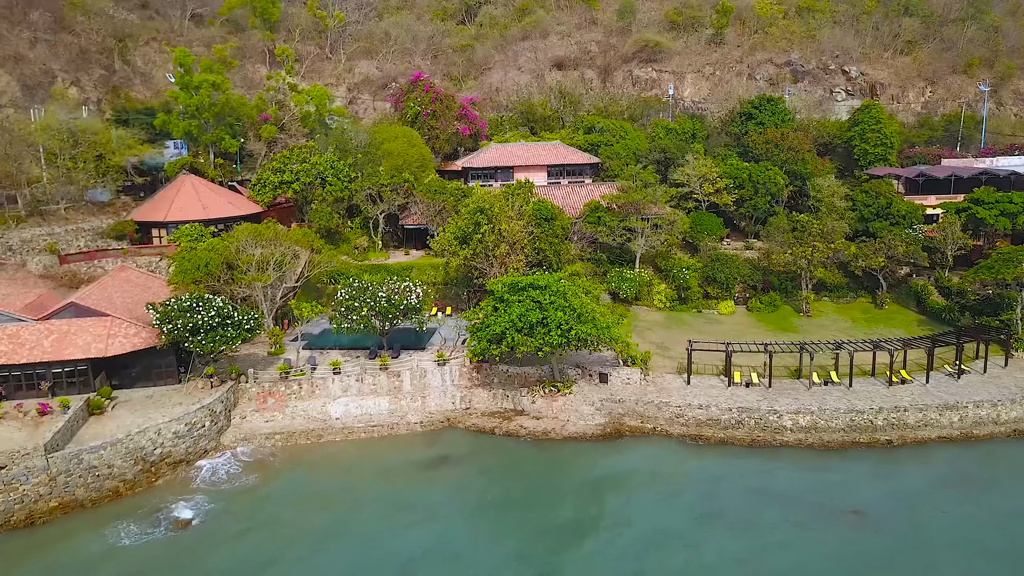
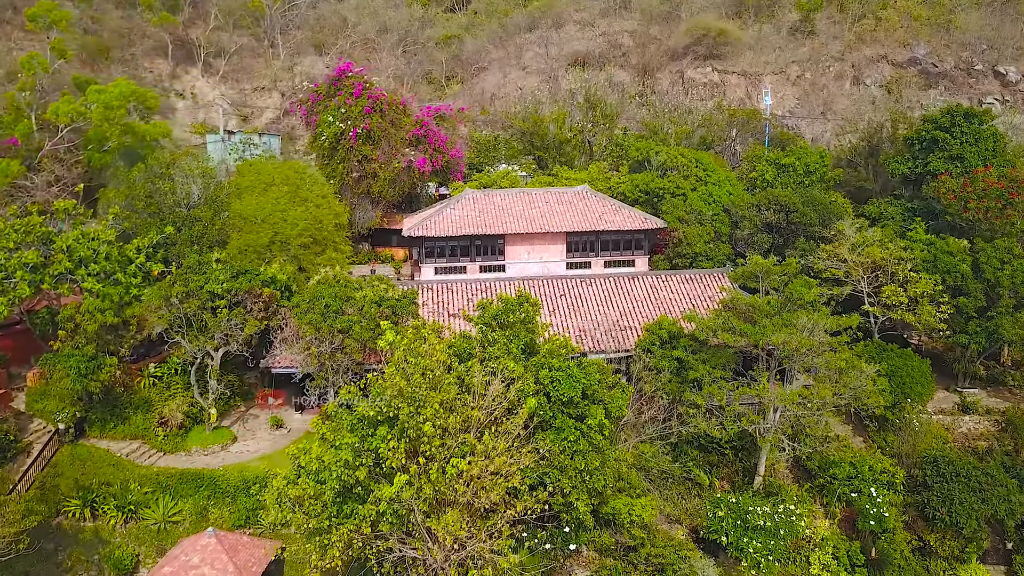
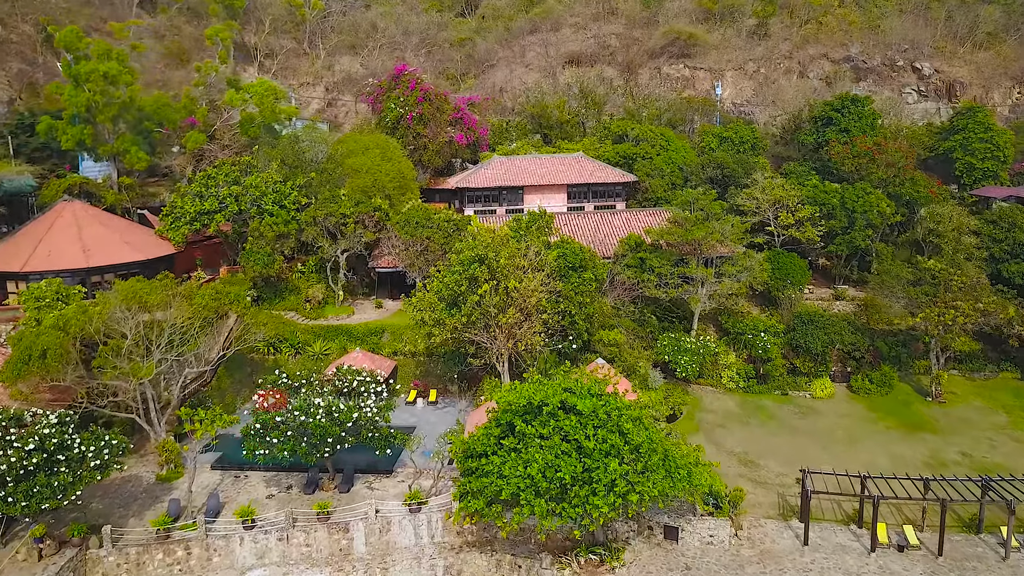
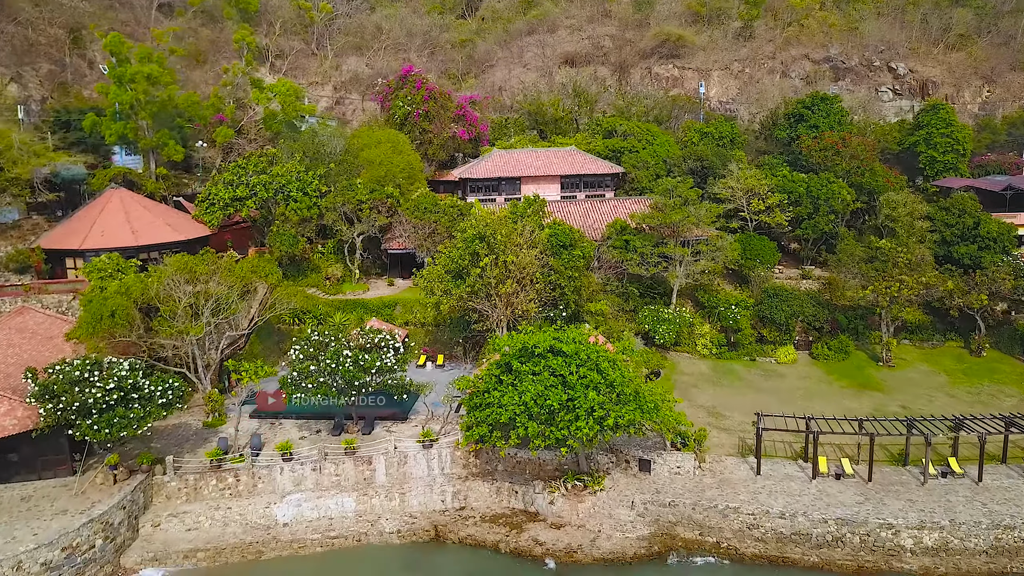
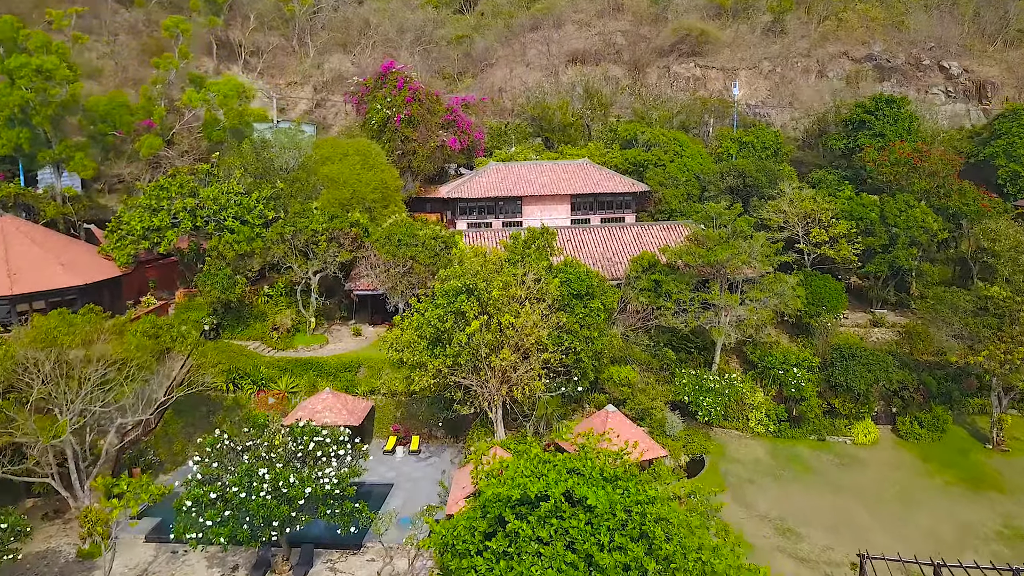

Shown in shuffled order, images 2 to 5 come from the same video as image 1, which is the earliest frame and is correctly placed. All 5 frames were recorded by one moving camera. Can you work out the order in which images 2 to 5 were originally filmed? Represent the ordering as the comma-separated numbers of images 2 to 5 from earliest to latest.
4, 3, 5, 2
